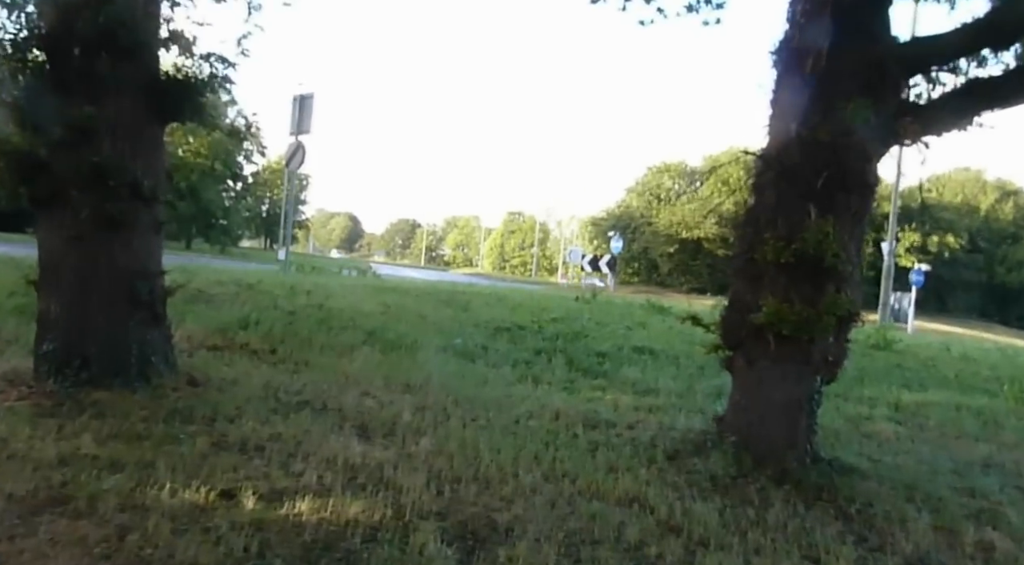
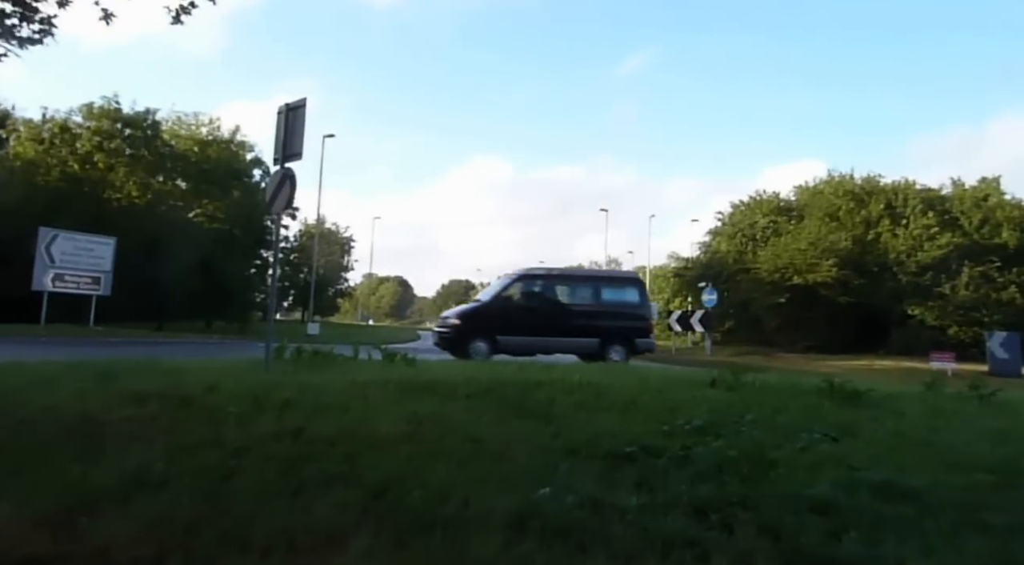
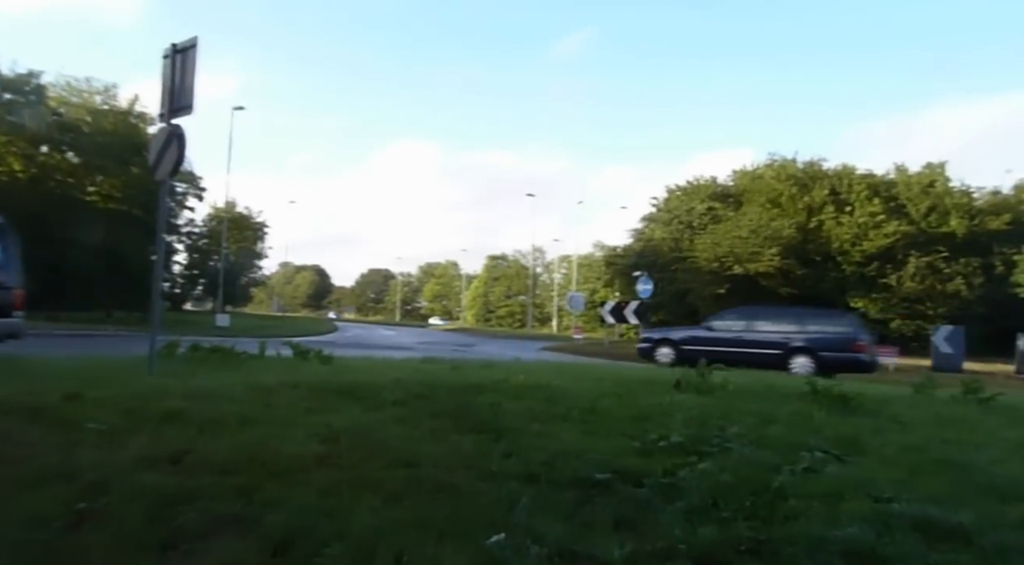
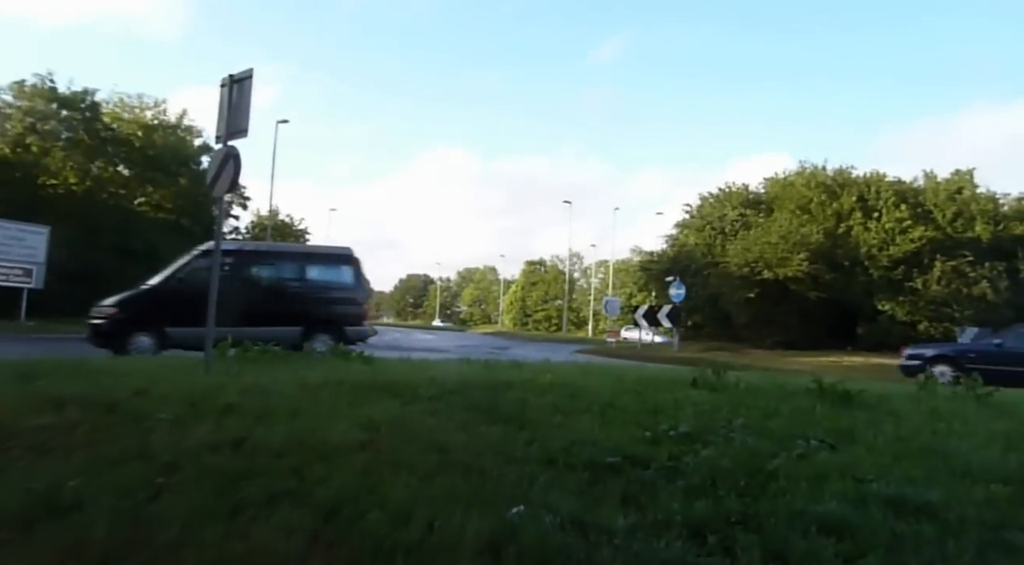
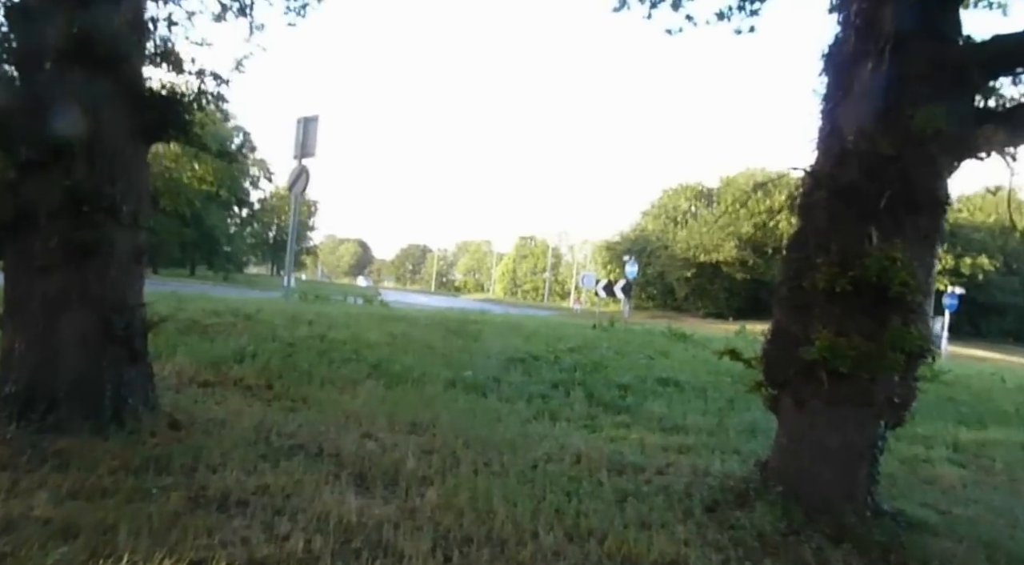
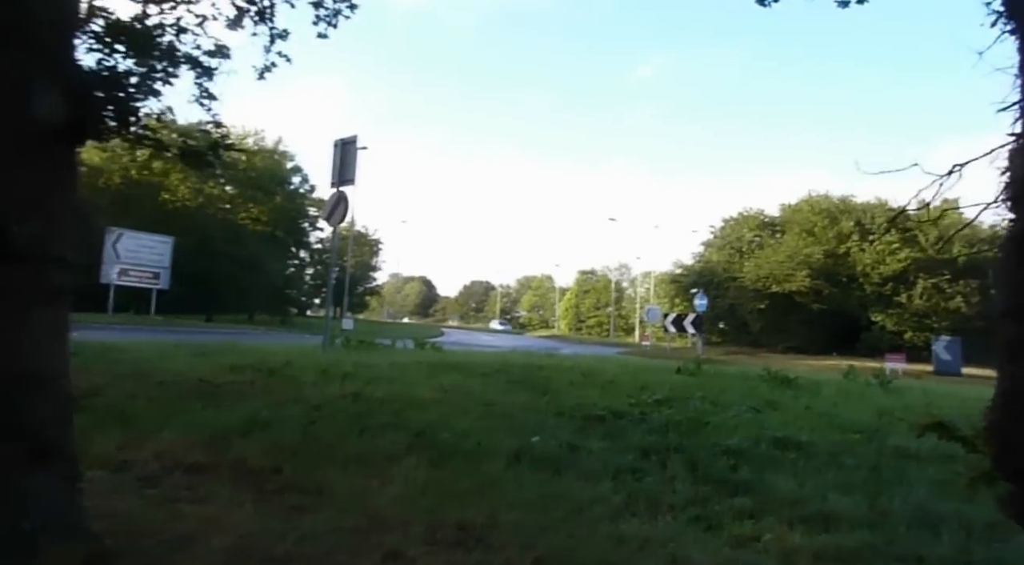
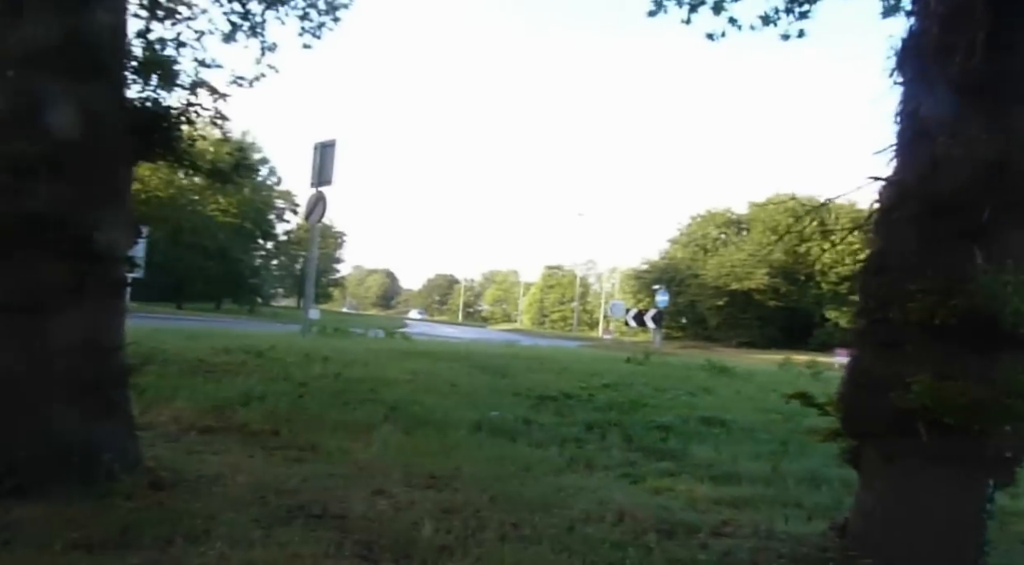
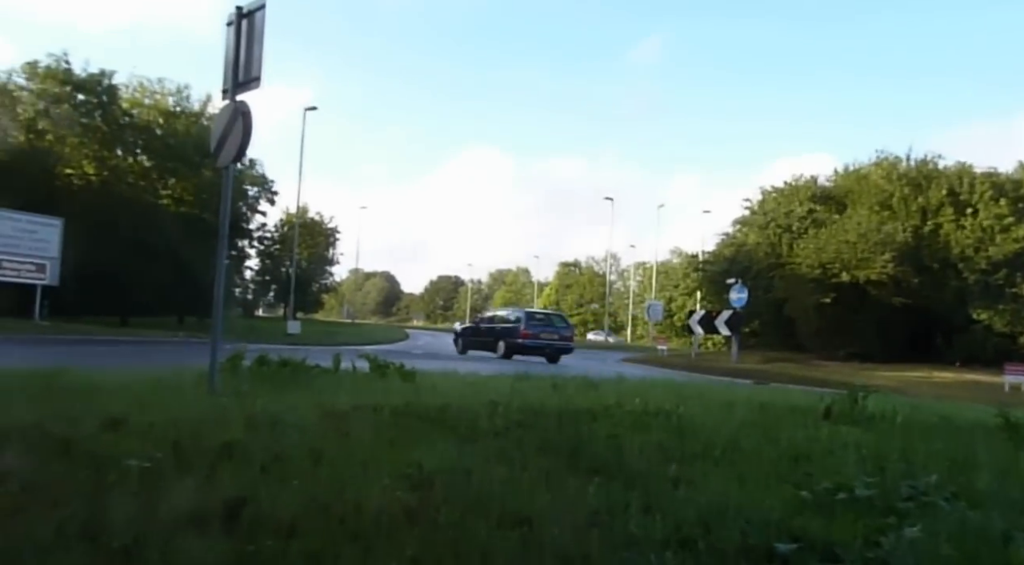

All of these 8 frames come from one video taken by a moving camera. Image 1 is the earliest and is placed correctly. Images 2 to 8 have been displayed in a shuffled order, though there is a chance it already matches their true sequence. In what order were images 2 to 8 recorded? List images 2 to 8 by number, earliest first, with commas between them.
5, 7, 6, 2, 4, 3, 8
